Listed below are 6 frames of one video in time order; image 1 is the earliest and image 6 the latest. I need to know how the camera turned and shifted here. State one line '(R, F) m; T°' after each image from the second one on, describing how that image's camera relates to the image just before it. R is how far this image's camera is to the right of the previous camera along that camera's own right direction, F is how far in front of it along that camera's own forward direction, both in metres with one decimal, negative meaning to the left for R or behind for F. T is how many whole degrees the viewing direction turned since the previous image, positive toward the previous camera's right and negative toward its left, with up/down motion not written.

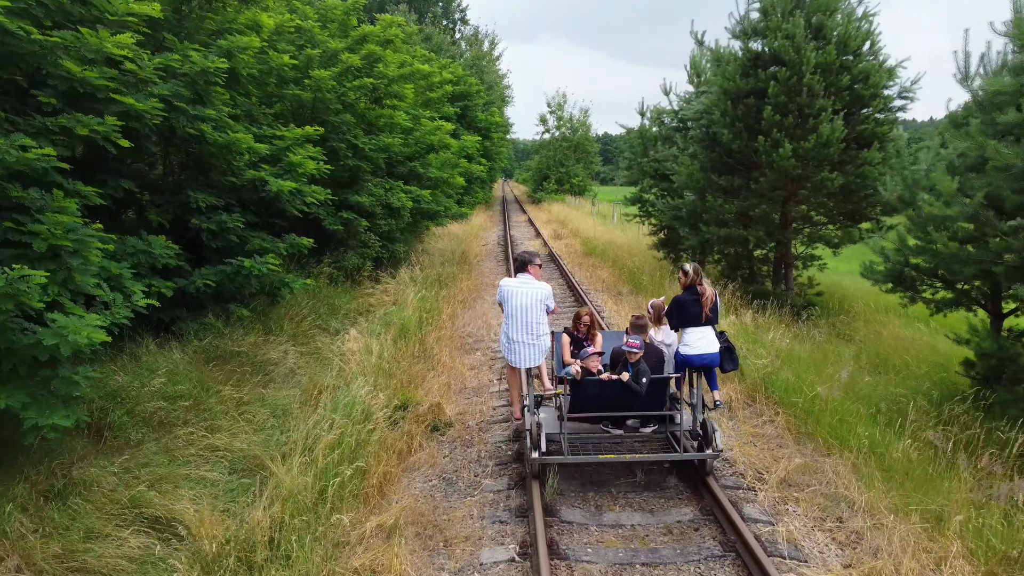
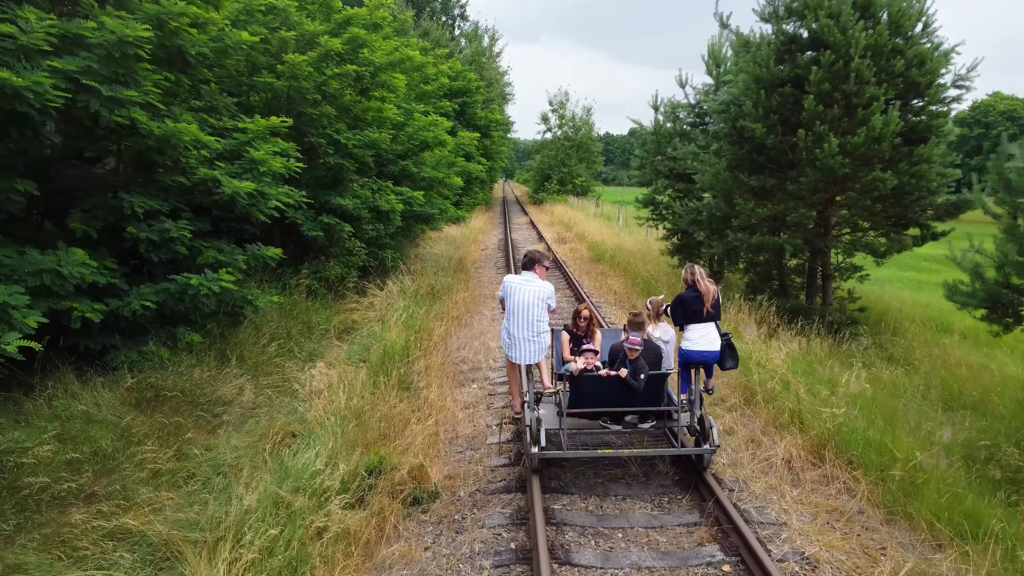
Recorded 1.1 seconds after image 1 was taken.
(0.0, +1.2) m; 0°
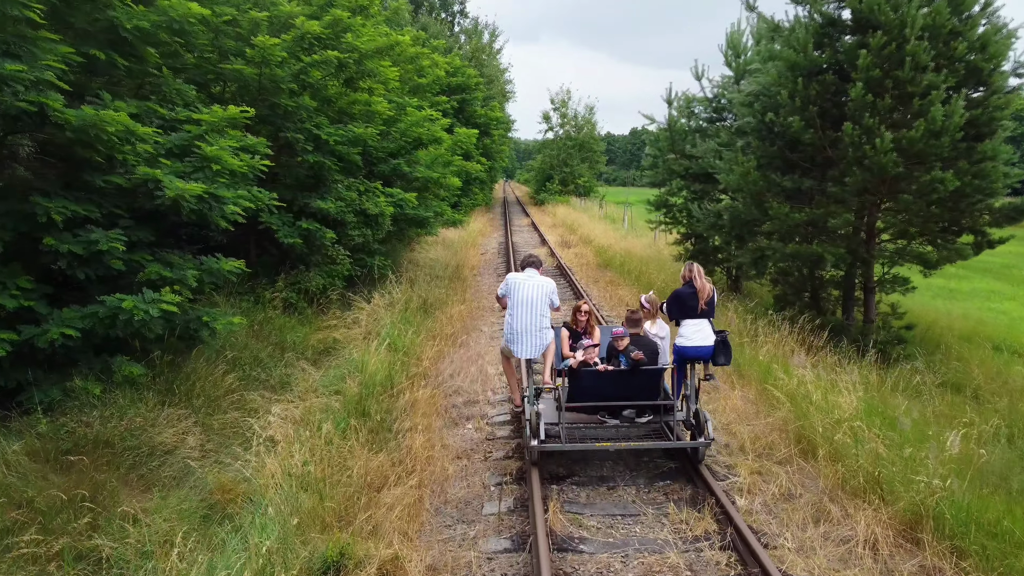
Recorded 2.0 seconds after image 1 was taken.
(0.0, +1.1) m; 0°
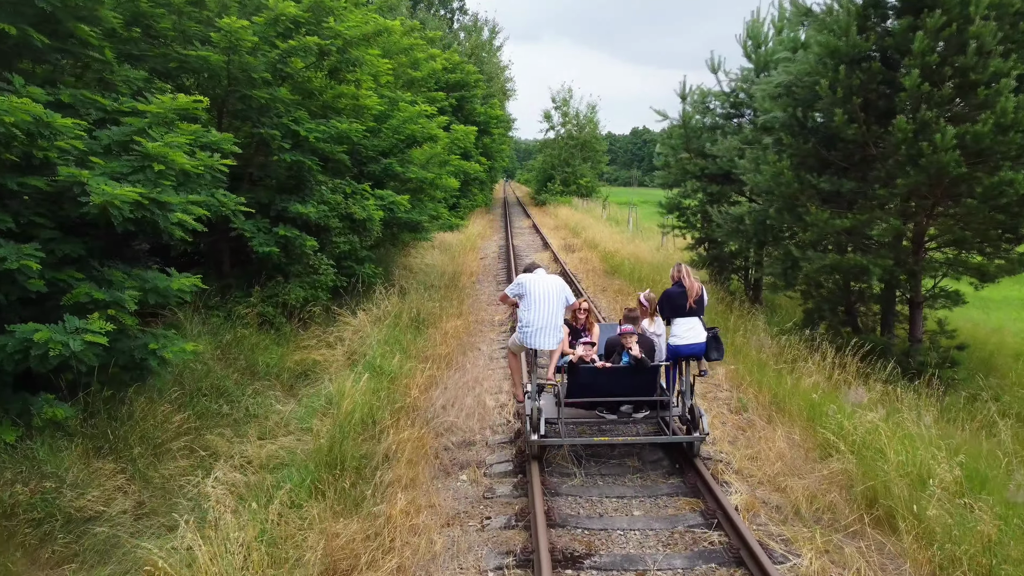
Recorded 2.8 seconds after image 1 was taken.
(0.0, +0.9) m; 0°
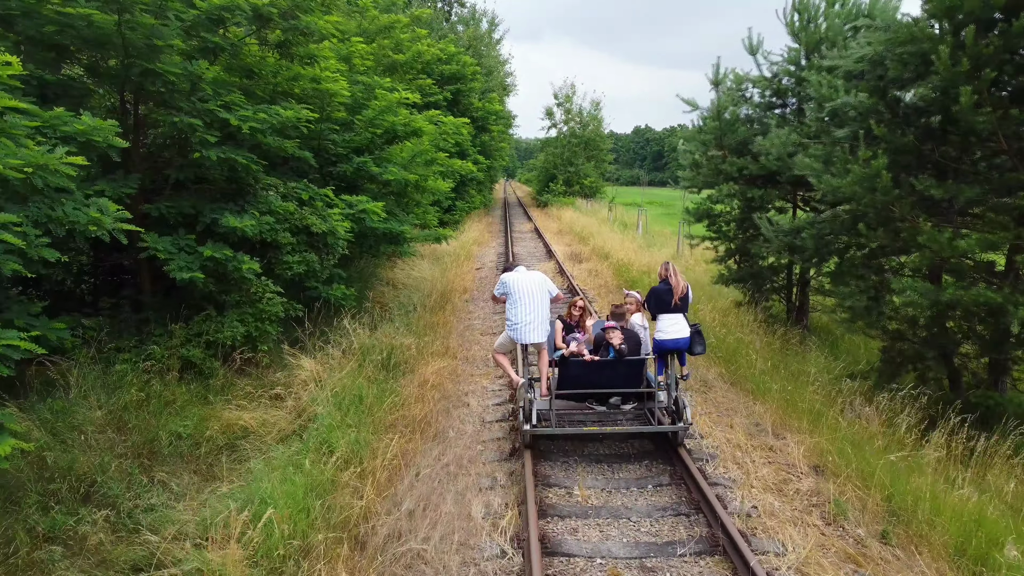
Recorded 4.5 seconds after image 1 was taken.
(0.0, +1.9) m; 0°
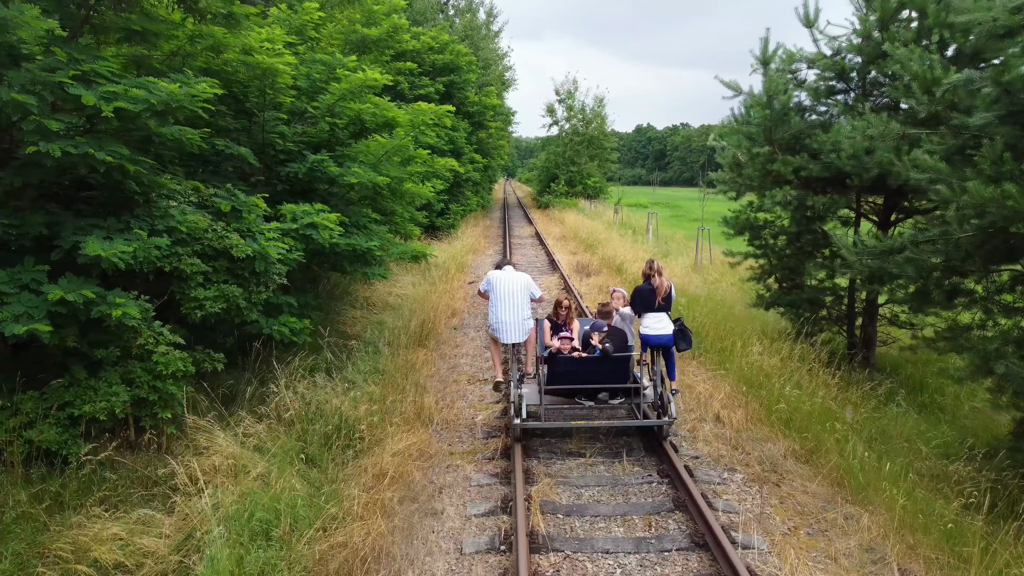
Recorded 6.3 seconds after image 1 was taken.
(0.0, +1.9) m; 0°
